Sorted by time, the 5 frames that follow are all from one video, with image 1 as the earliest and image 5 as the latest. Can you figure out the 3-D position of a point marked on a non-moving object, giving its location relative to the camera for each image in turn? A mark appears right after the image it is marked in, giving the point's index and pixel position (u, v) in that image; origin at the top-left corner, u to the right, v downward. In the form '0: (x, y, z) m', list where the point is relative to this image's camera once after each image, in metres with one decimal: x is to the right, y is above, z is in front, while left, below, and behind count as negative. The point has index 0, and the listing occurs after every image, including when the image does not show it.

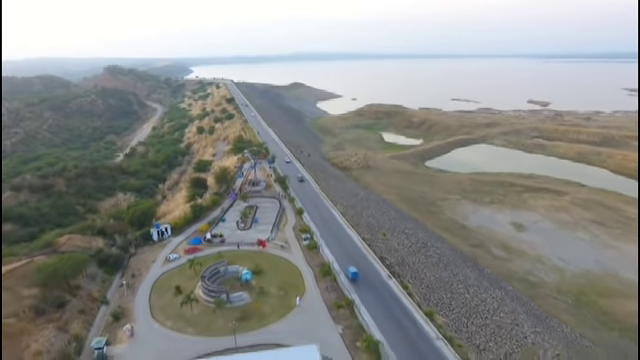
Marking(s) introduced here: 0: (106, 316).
0: (-9.1, -5.8, +19.5) m
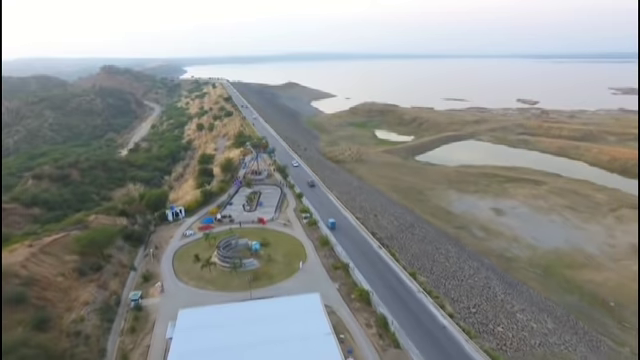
0: (-9.1, -4.9, +22.8) m
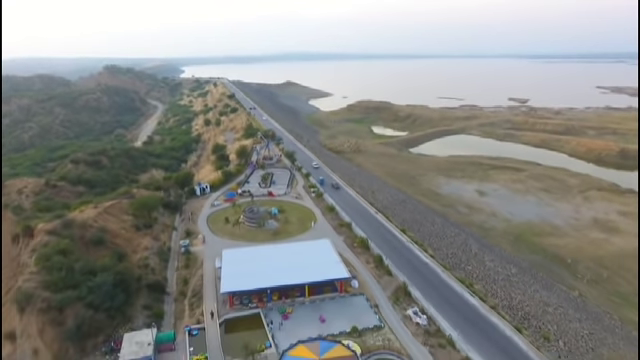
0: (-8.6, -3.3, +28.2) m
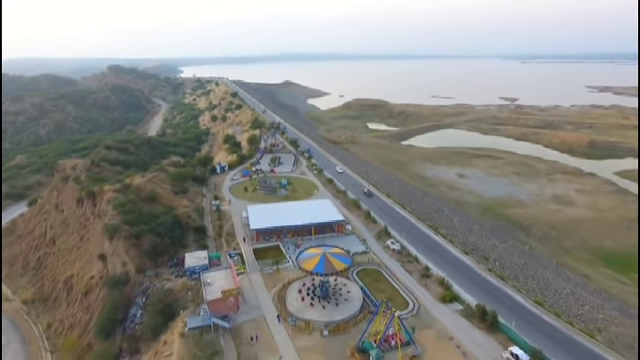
0: (-8.5, -1.5, +35.2) m
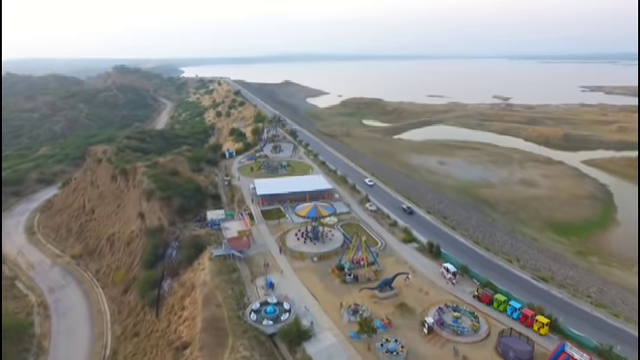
0: (-9.0, +0.3, +41.8) m
